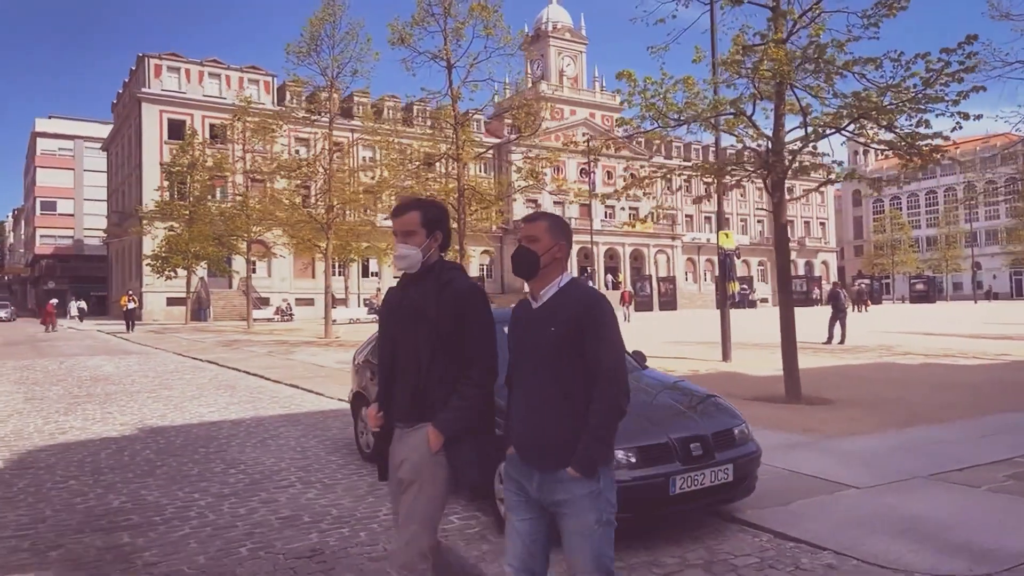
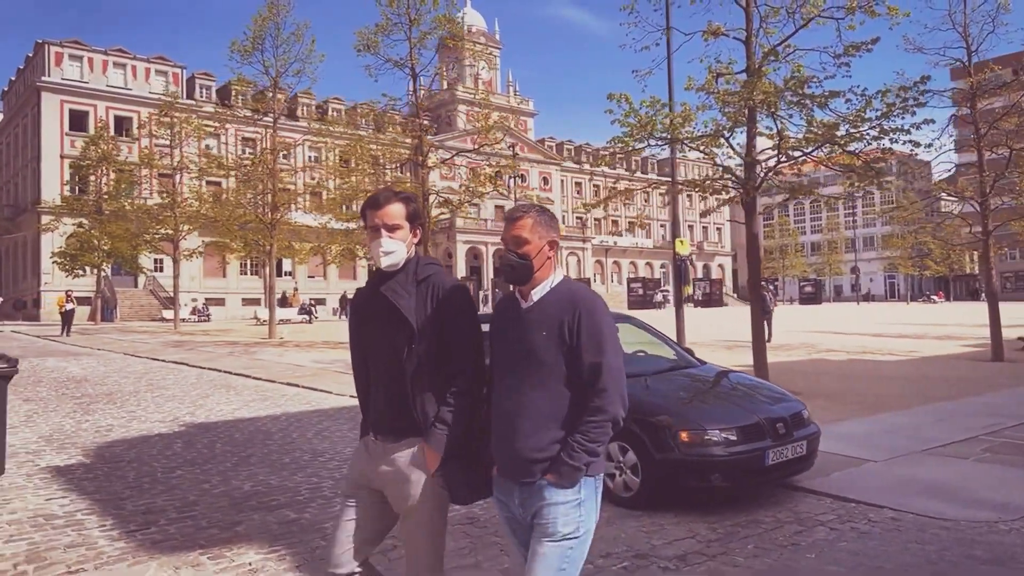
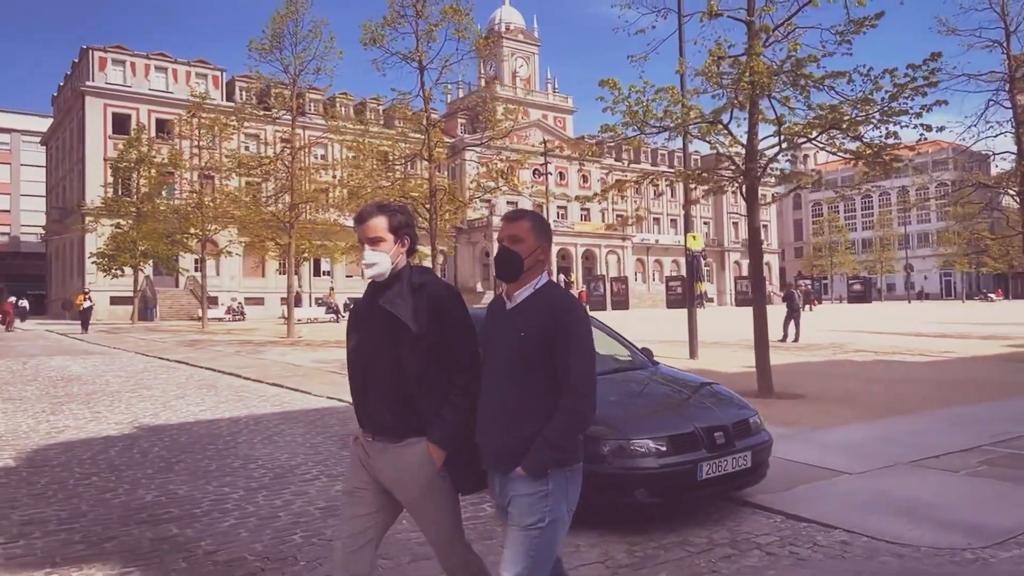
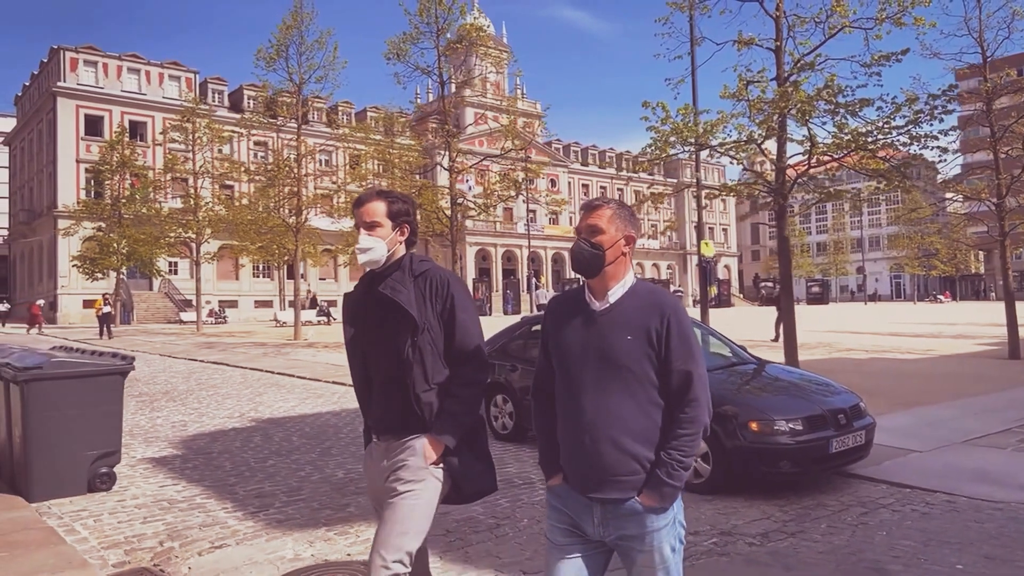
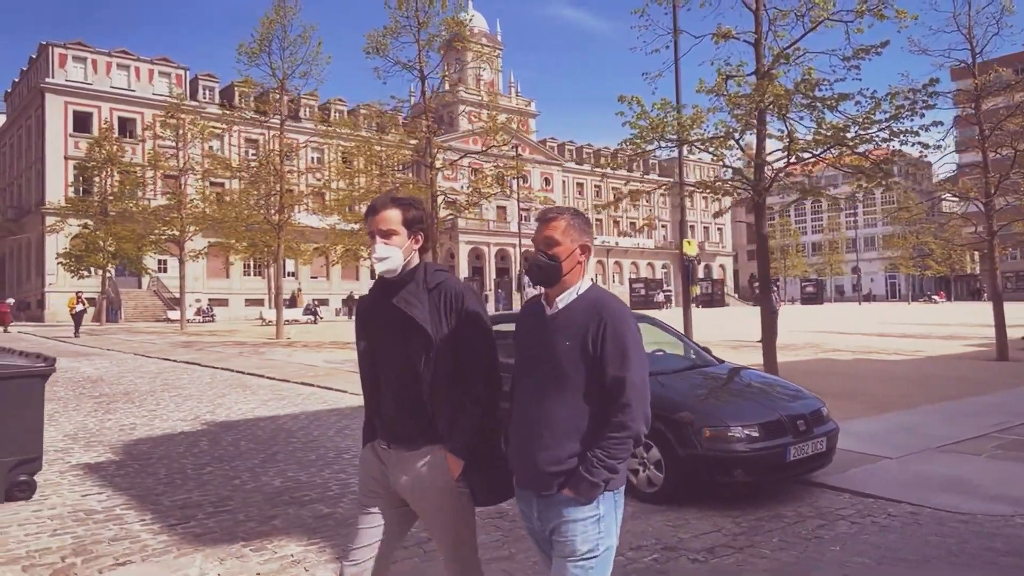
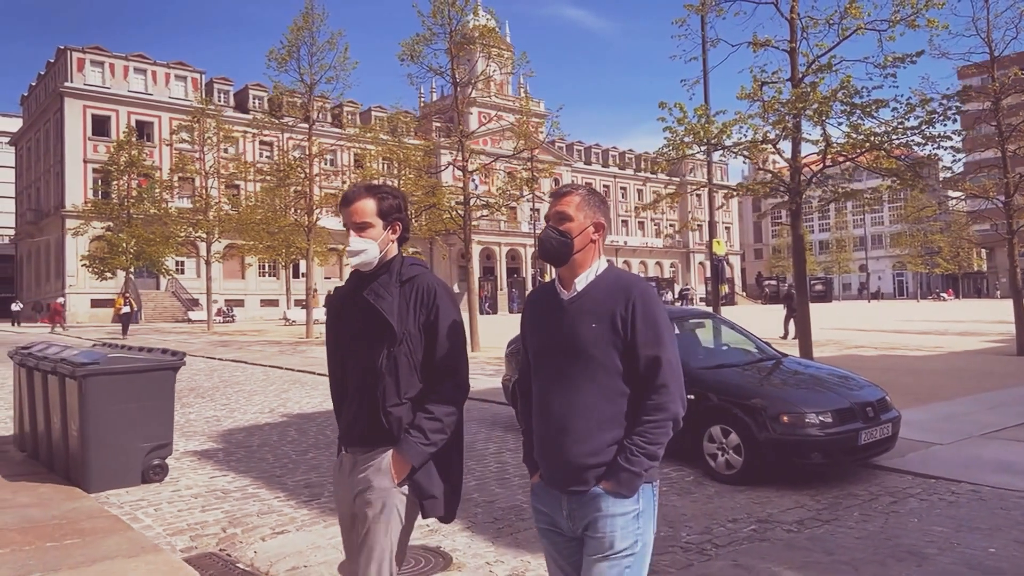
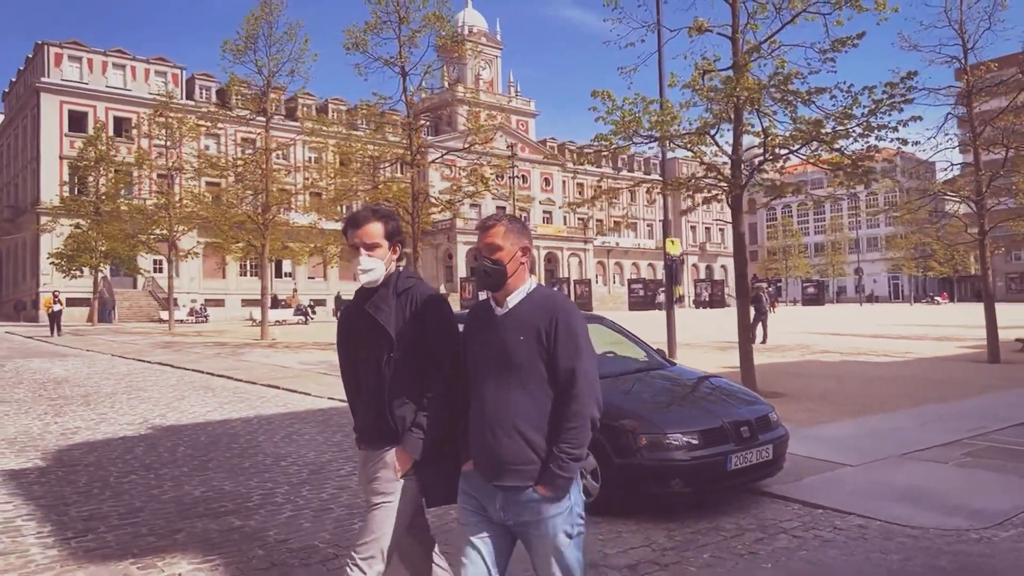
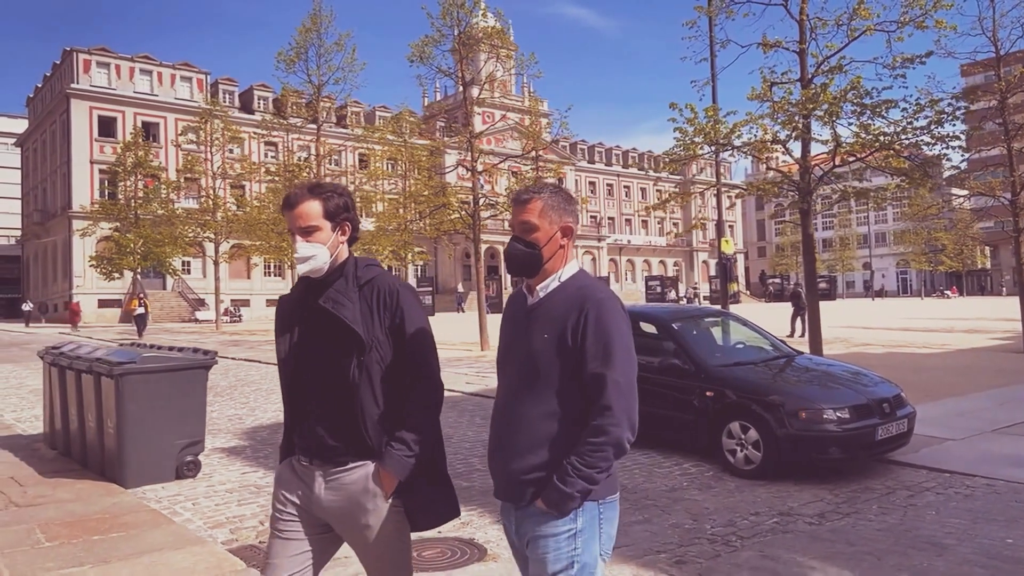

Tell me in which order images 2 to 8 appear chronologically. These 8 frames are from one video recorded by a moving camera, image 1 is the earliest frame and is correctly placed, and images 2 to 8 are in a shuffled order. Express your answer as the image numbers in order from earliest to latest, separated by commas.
3, 7, 2, 5, 4, 6, 8
